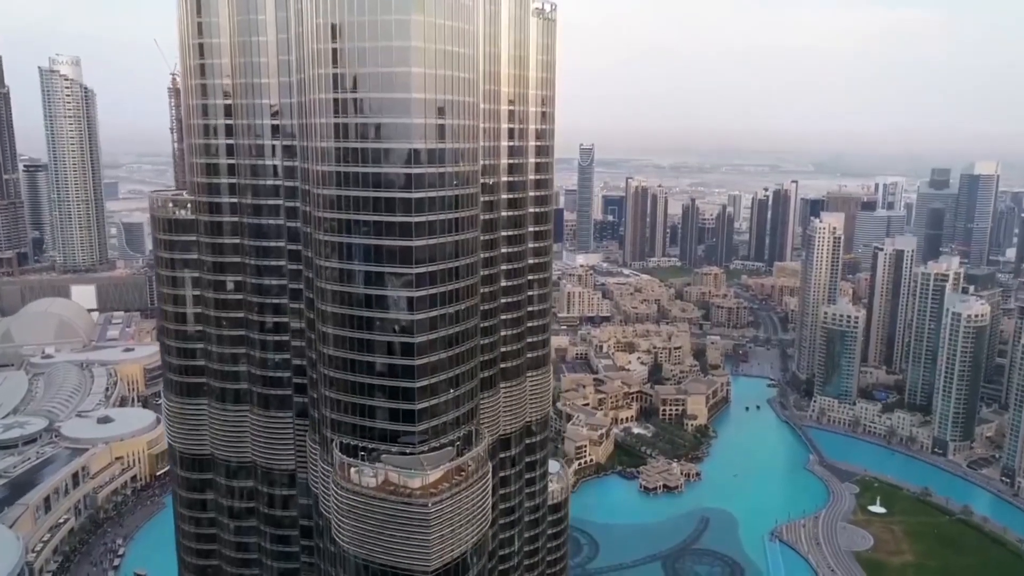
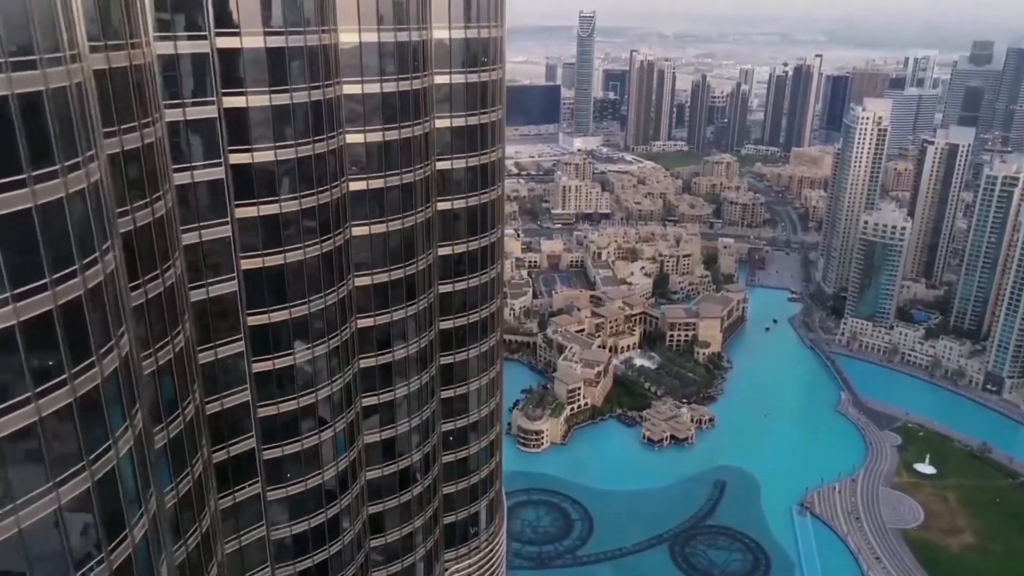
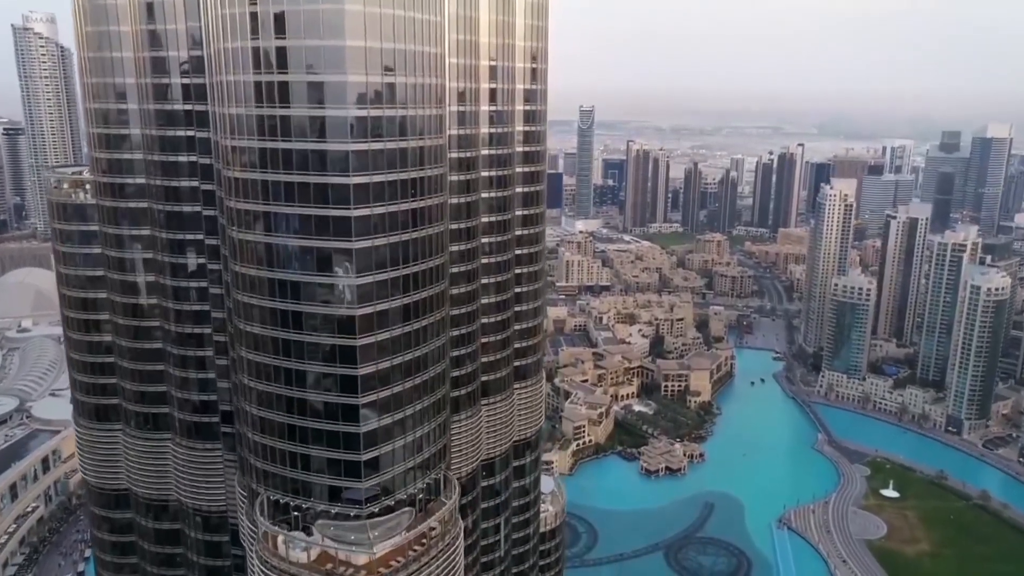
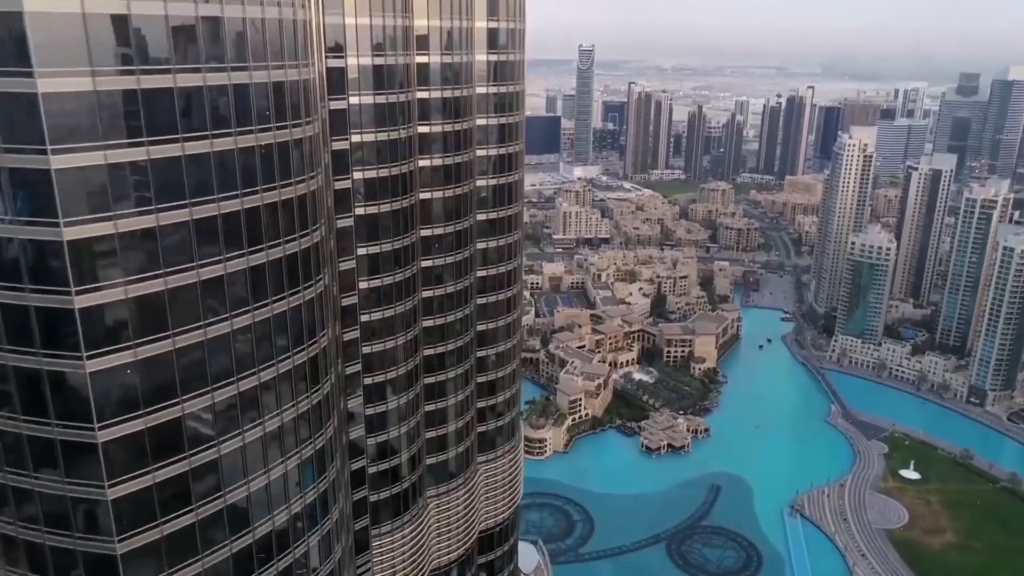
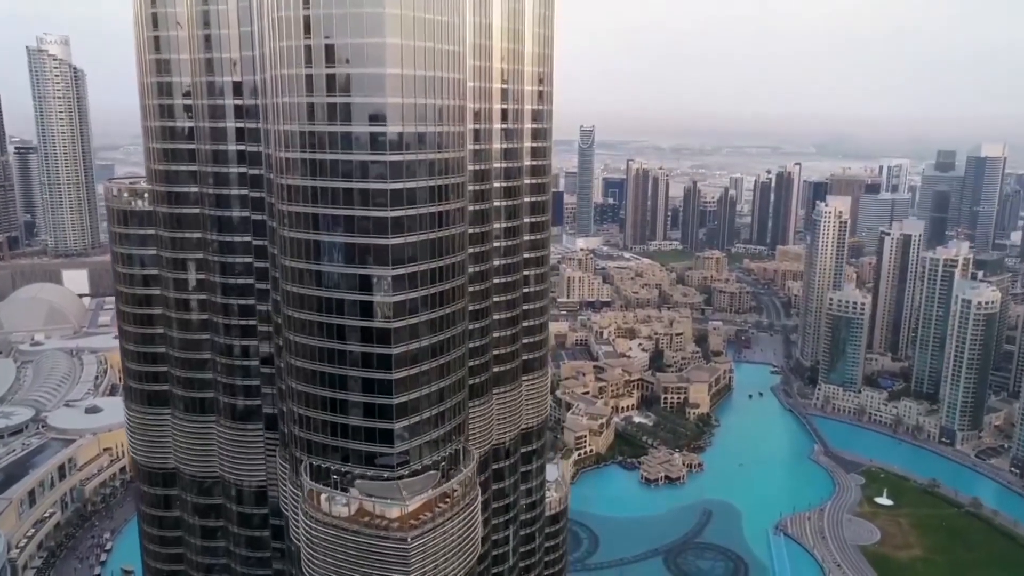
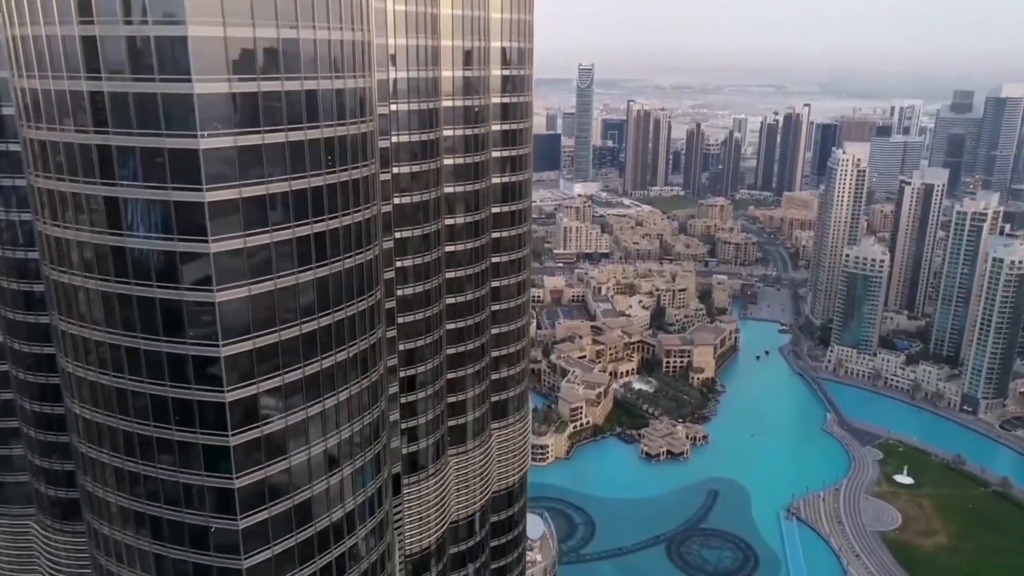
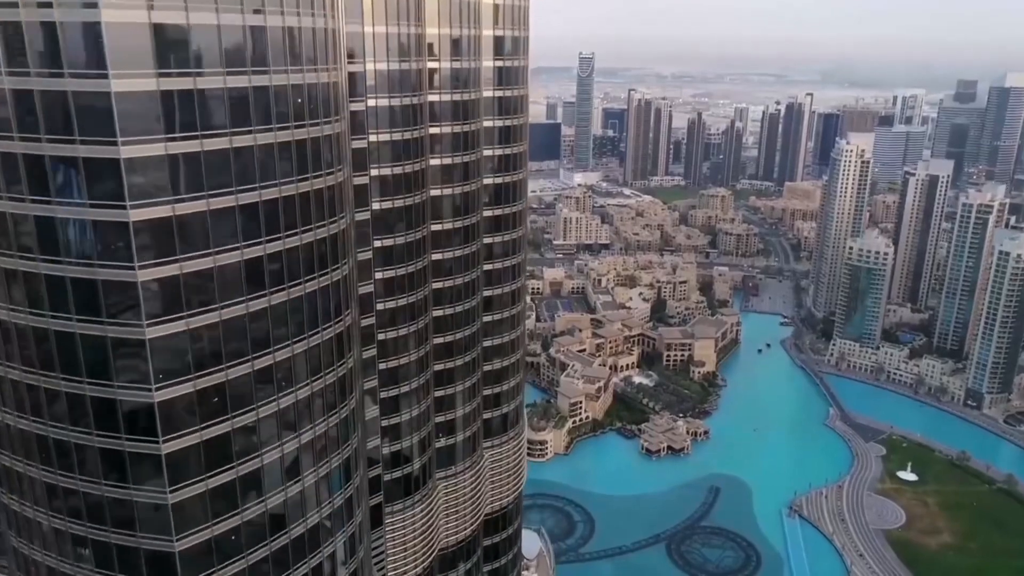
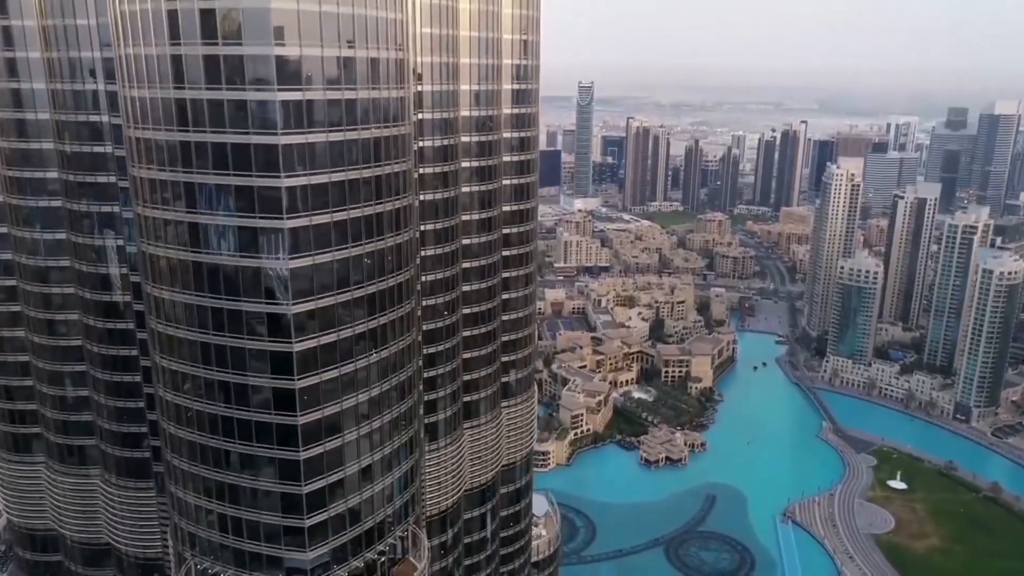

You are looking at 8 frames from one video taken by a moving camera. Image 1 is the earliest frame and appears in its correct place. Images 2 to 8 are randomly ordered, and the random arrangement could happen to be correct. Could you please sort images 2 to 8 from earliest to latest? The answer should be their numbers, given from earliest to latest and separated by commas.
5, 3, 8, 6, 7, 4, 2
